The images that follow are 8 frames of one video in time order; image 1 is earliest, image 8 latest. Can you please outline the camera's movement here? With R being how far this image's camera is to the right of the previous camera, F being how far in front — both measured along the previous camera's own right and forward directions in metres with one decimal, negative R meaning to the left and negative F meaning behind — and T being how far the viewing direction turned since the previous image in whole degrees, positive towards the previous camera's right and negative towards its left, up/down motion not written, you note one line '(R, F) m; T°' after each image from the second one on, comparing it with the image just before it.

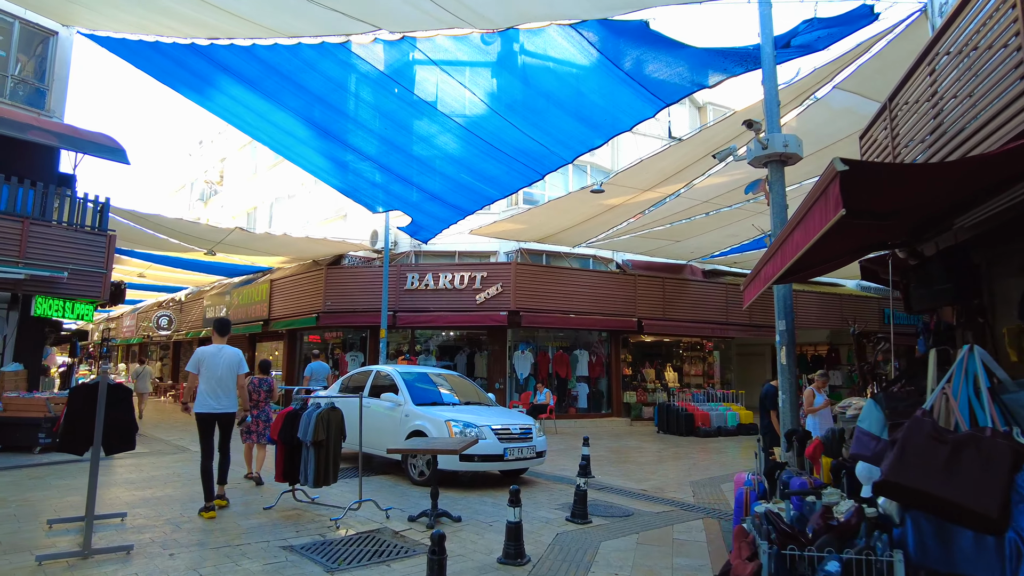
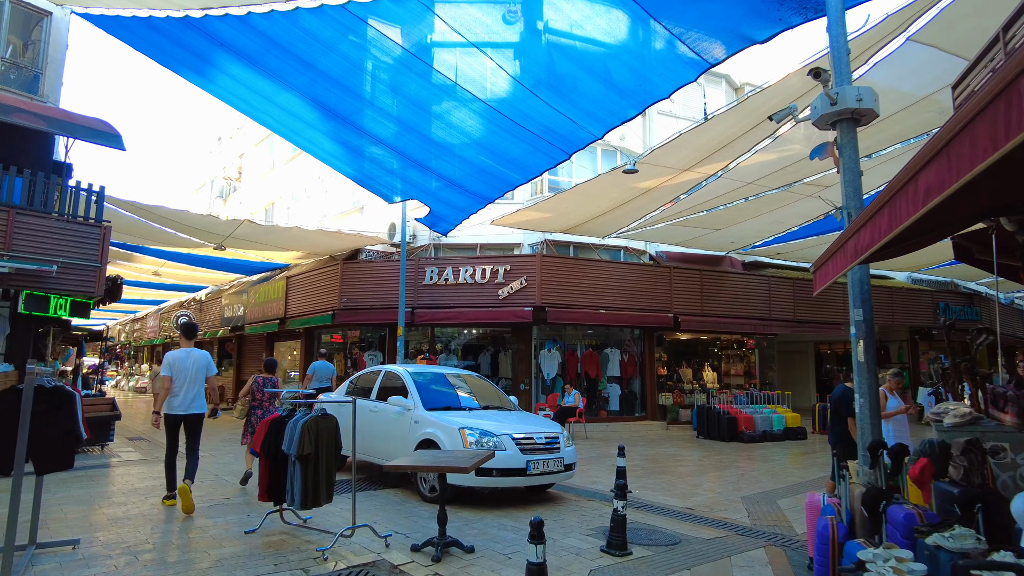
(0.0, +0.9) m; -2°
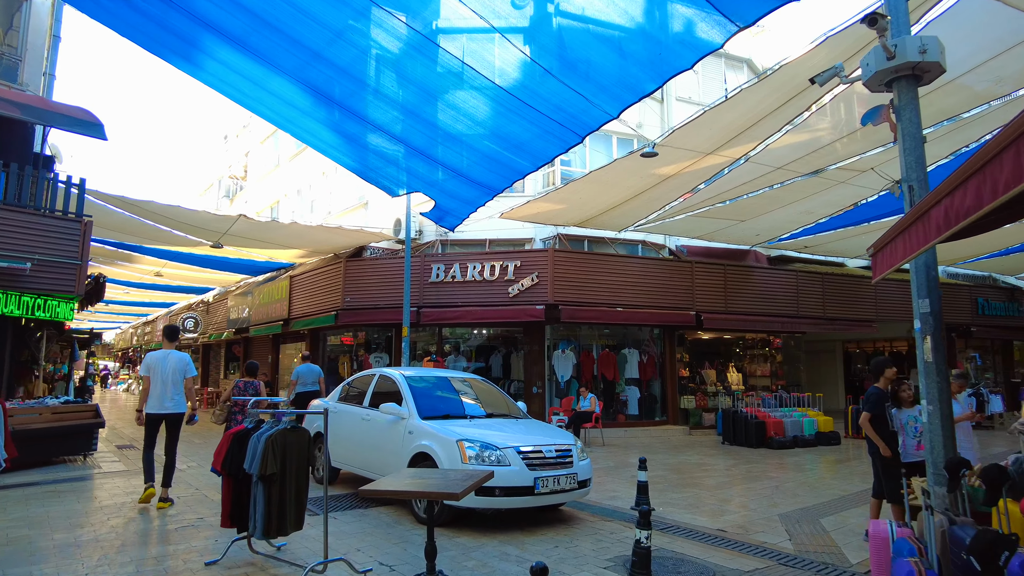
(+0.1, +0.7) m; -1°
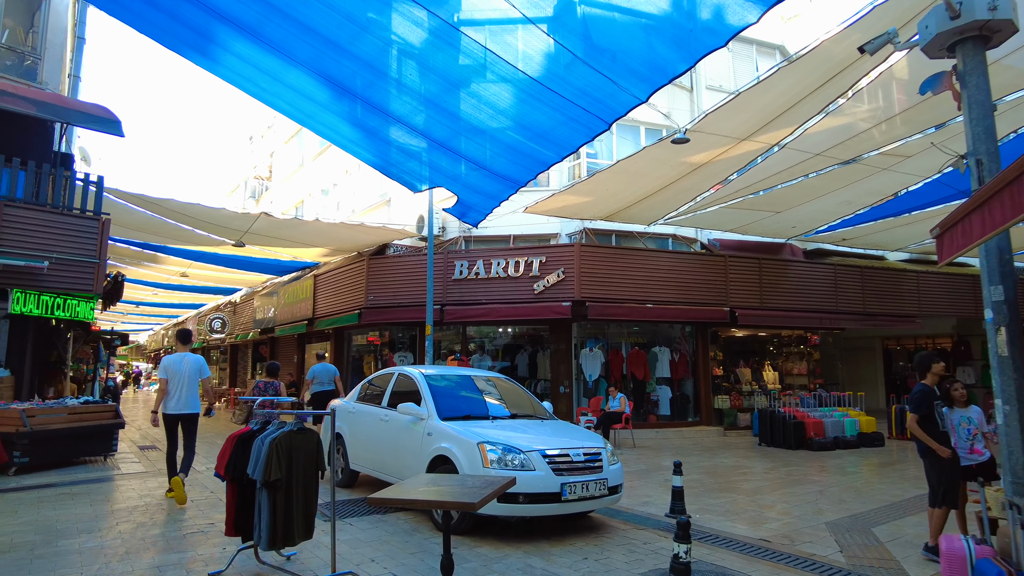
(0.0, +0.3) m; -2°
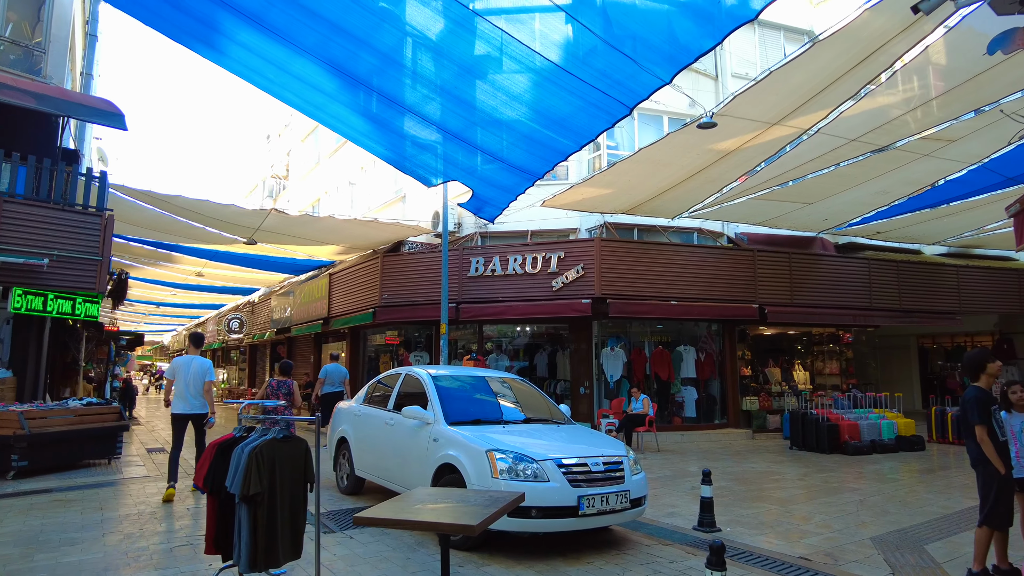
(+0.1, +0.4) m; -2°
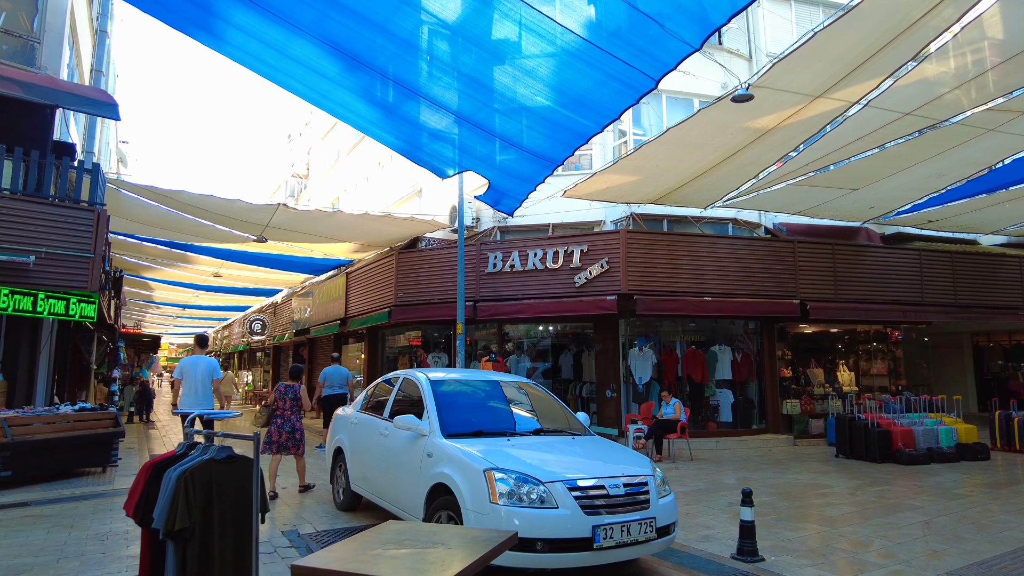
(+0.2, +0.7) m; -3°
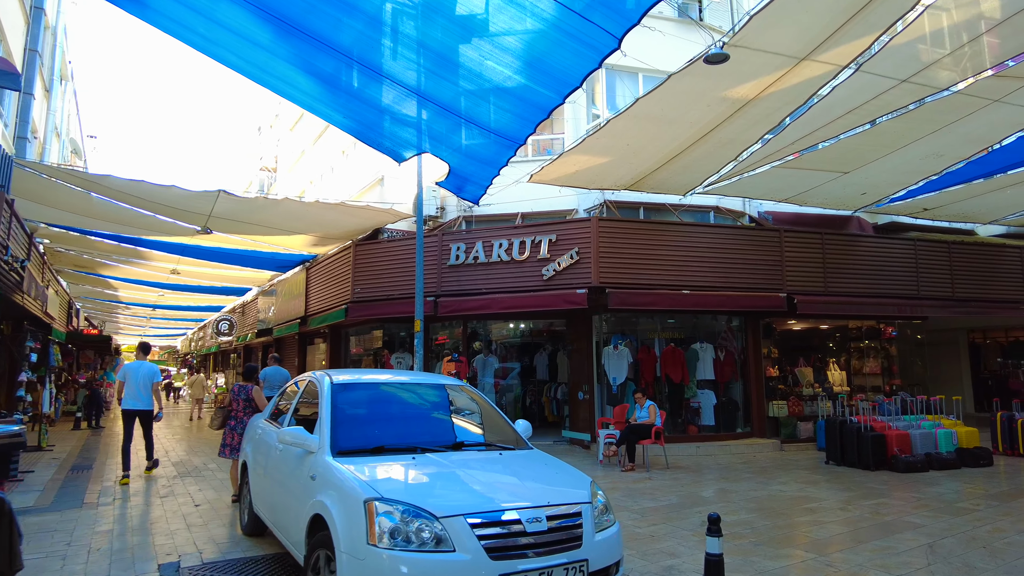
(+0.4, +0.8) m; +1°
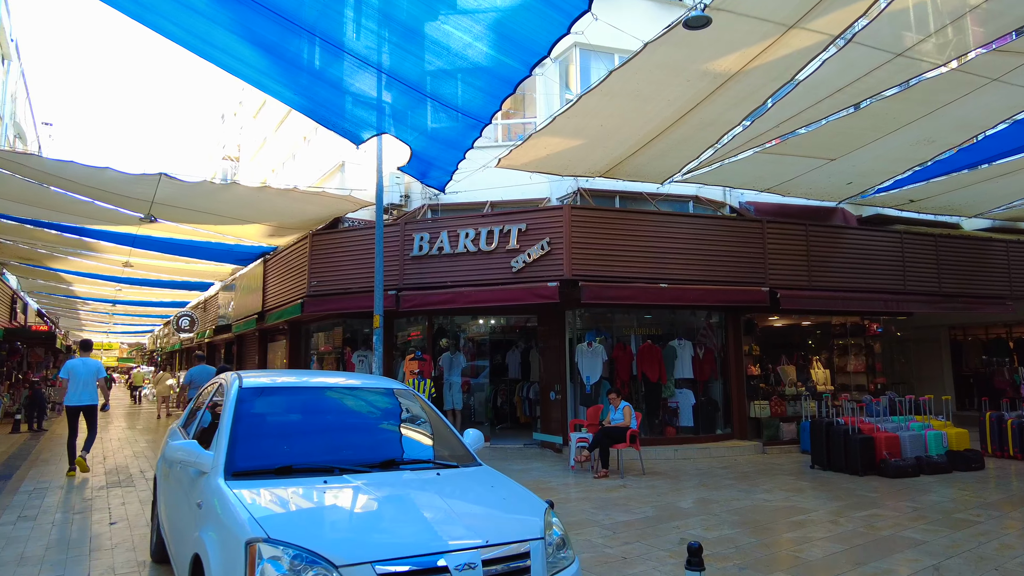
(+0.2, +0.6) m; +2°
